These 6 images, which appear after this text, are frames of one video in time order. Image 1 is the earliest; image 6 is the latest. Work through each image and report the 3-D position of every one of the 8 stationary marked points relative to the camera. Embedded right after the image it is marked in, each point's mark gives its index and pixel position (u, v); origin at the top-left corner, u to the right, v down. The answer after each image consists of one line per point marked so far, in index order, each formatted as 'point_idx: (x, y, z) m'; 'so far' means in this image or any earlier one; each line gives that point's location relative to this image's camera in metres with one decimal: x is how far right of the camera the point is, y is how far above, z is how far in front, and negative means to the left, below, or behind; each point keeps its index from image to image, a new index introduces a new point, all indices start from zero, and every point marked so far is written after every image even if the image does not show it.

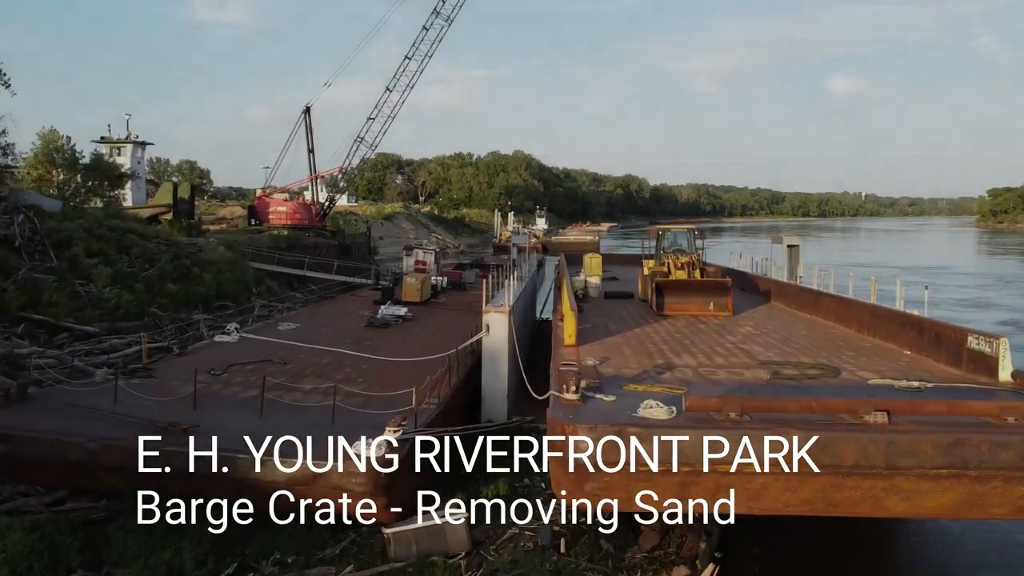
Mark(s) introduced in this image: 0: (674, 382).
0: (+1.5, -0.9, +7.3) m
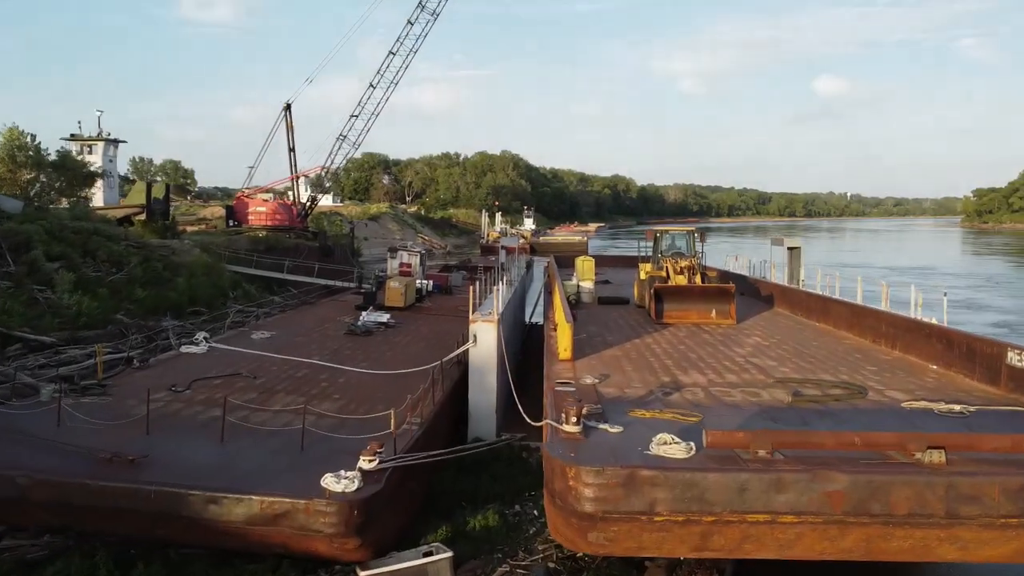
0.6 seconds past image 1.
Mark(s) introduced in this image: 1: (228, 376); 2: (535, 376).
0: (+1.4, -0.9, +6.5) m
1: (-3.7, -1.2, +10.6) m
2: (+0.4, -1.6, +14.7) m
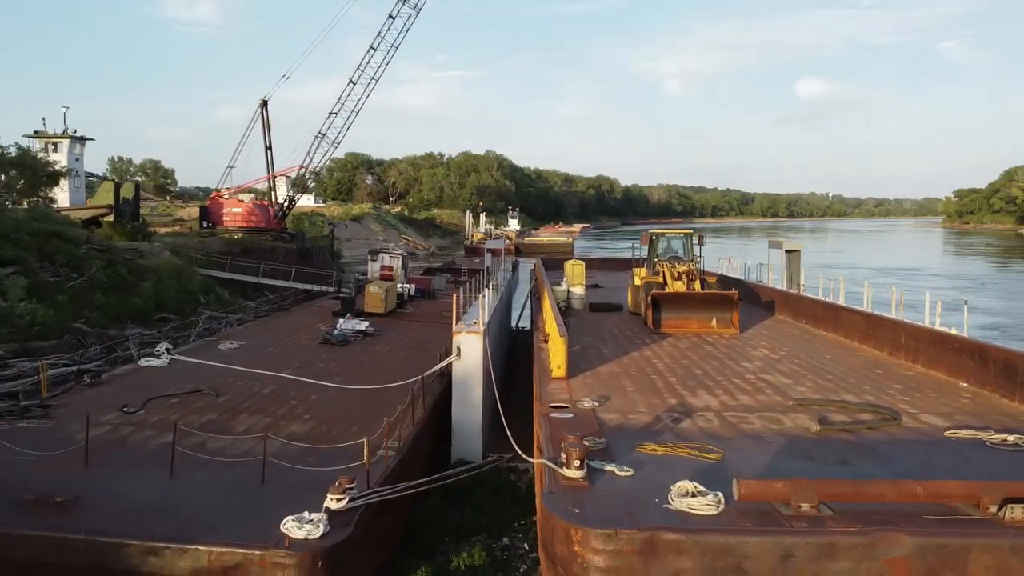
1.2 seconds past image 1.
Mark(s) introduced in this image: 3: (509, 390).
0: (+1.3, -1.0, +5.7) m
1: (-3.8, -1.3, +9.6) m
2: (+0.2, -1.7, +13.8) m
3: (-0.1, -1.7, +13.5) m
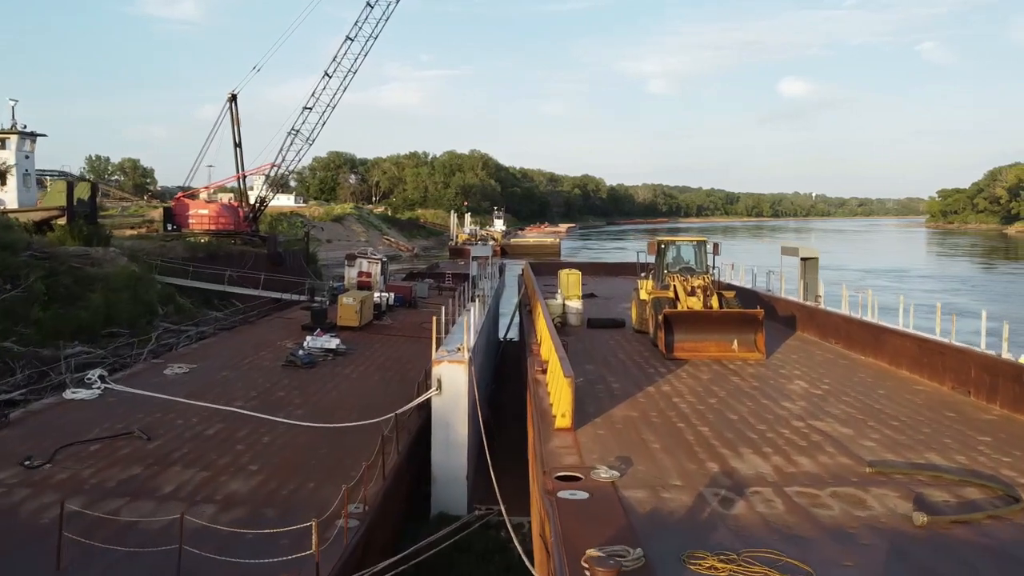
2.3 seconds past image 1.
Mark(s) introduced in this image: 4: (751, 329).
0: (+1.3, -1.3, +4.1) m
1: (-3.9, -1.5, +8.0) m
2: (0.0, -1.9, +12.3) m
3: (-0.2, -1.9, +11.9) m
4: (+2.9, -0.5, +9.8) m
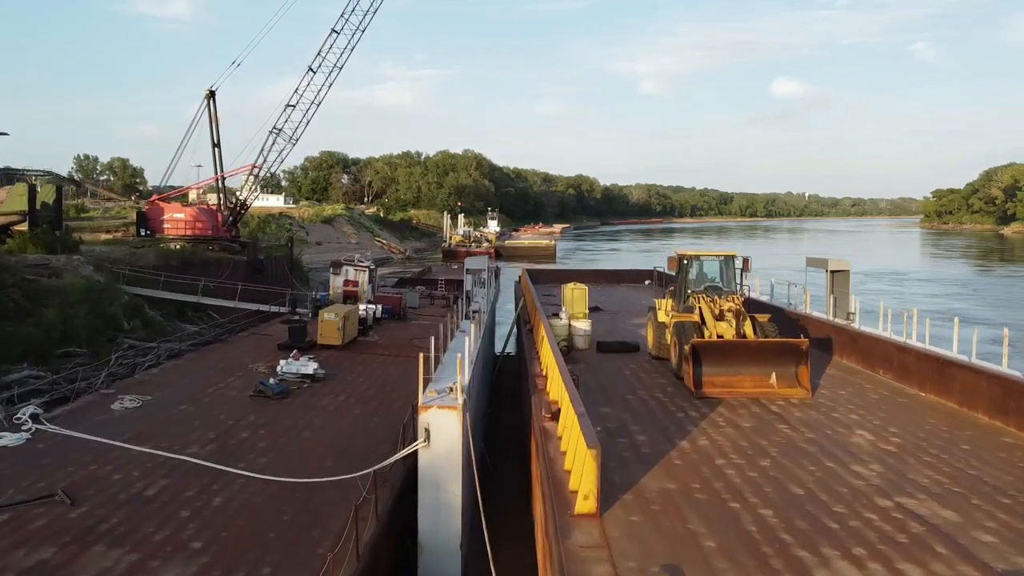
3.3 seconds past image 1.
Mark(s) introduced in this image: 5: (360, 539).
0: (+1.4, -1.5, +2.7) m
1: (-3.9, -1.7, +6.5) m
2: (0.0, -2.2, +10.8) m
3: (-0.2, -2.2, +10.5) m
4: (+2.9, -0.7, +8.4) m
5: (-1.2, -1.9, +6.3) m
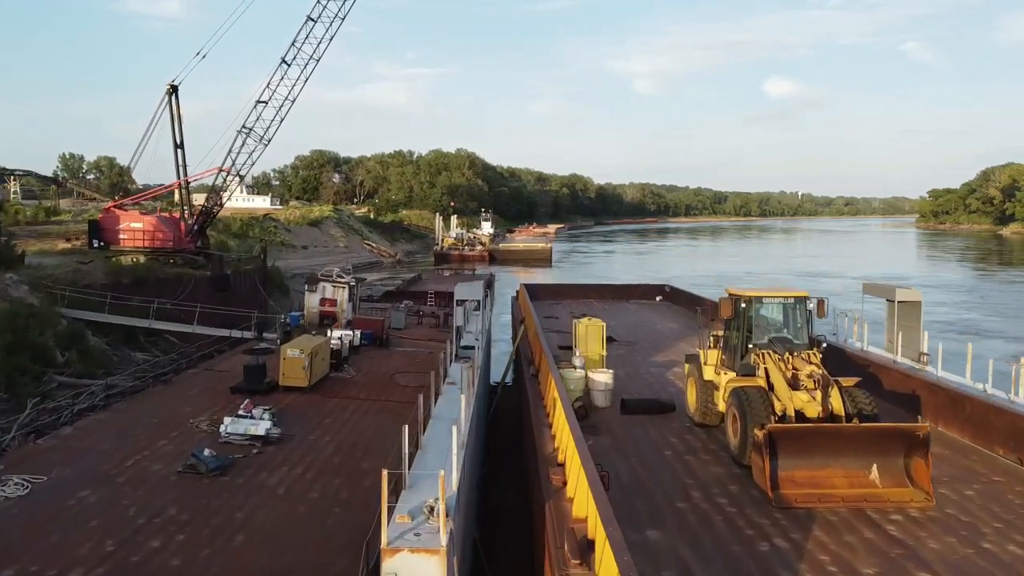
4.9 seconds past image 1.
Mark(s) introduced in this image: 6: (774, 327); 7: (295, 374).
0: (+1.4, -2.0, +0.4) m
1: (-3.8, -2.2, +4.2) m
2: (0.0, -2.6, +8.5) m
3: (-0.2, -2.6, +8.2) m
4: (+2.9, -1.2, +6.1) m
5: (-1.1, -2.4, +3.9) m
6: (+2.4, -0.4, +7.4) m
7: (-3.2, -1.3, +12.1) m
